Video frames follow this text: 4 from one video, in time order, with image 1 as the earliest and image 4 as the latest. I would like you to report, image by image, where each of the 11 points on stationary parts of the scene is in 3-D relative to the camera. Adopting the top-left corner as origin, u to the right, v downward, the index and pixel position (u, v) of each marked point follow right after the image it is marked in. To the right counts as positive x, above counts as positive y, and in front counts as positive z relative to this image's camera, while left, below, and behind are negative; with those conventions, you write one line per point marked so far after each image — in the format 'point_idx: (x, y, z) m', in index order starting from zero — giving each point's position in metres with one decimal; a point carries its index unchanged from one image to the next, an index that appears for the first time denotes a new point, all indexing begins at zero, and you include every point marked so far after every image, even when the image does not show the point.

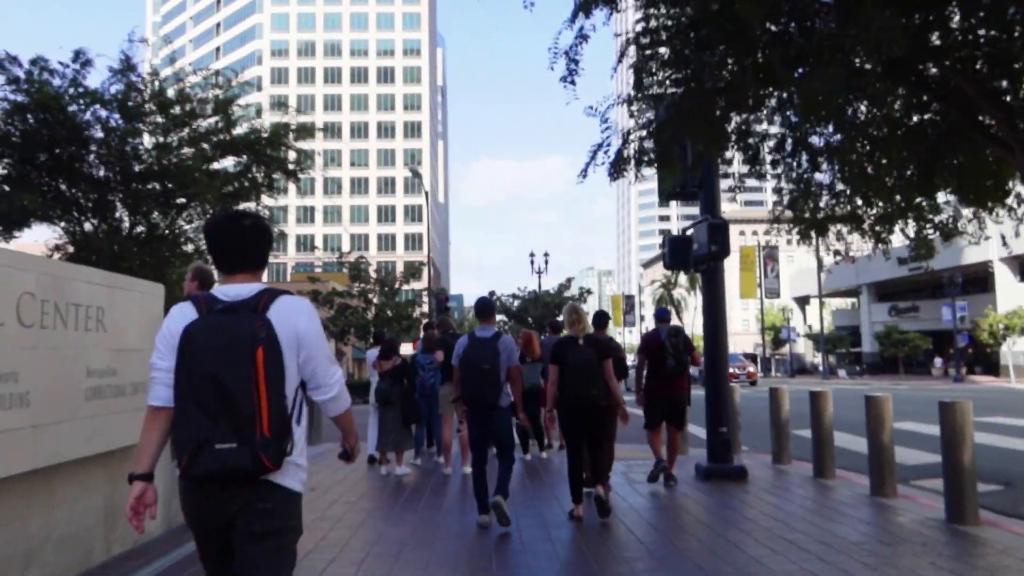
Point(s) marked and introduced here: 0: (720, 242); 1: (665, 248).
0: (+2.2, +0.5, +9.3) m
1: (+1.7, +0.4, +10.0) m
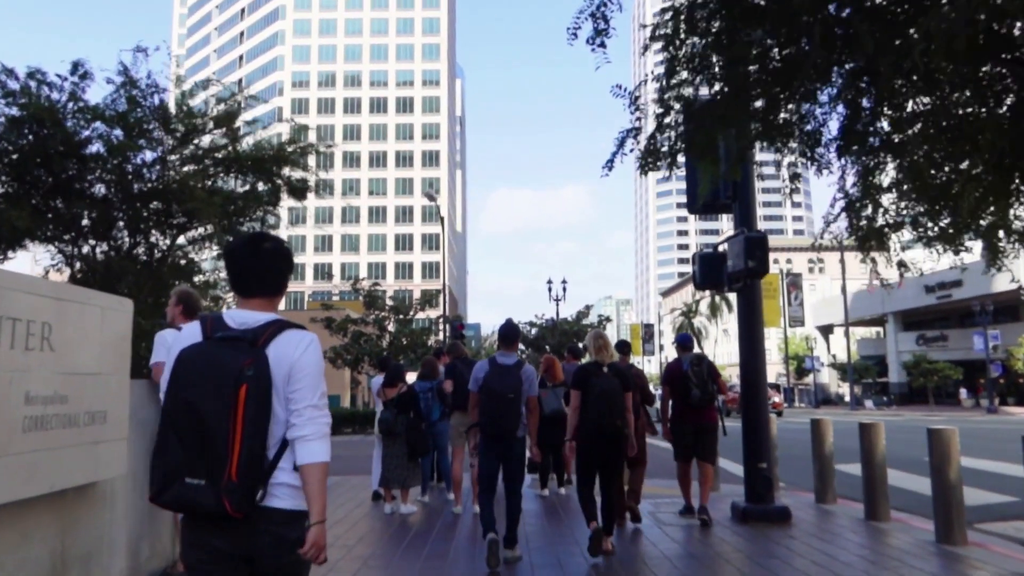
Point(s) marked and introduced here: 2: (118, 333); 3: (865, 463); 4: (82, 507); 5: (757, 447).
0: (+2.3, +0.3, +8.4) m
1: (+1.9, +0.2, +9.1) m
2: (-2.5, -0.3, +5.7) m
3: (+3.4, -1.7, +8.6) m
4: (-2.6, -1.3, +5.5) m
5: (+2.4, -1.5, +8.6) m
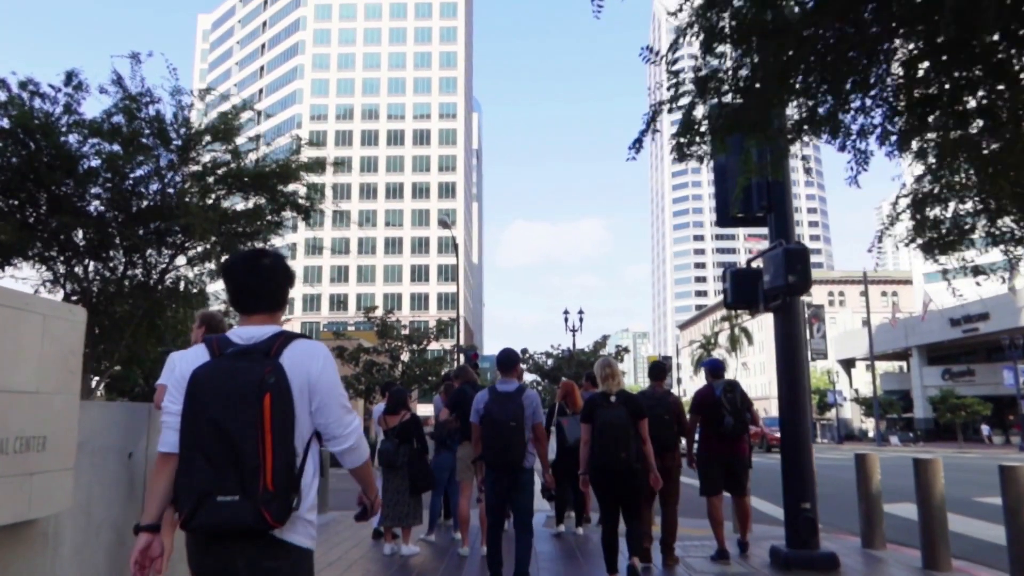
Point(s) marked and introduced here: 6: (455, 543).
0: (+2.4, +0.1, +7.5) m
1: (+2.0, 0.0, +8.3) m
2: (-2.5, -0.3, +4.9) m
3: (+3.5, -1.9, +7.6) m
4: (-2.6, -1.4, +4.6) m
5: (+2.5, -1.7, +7.7) m
6: (-0.6, -2.8, +9.8) m
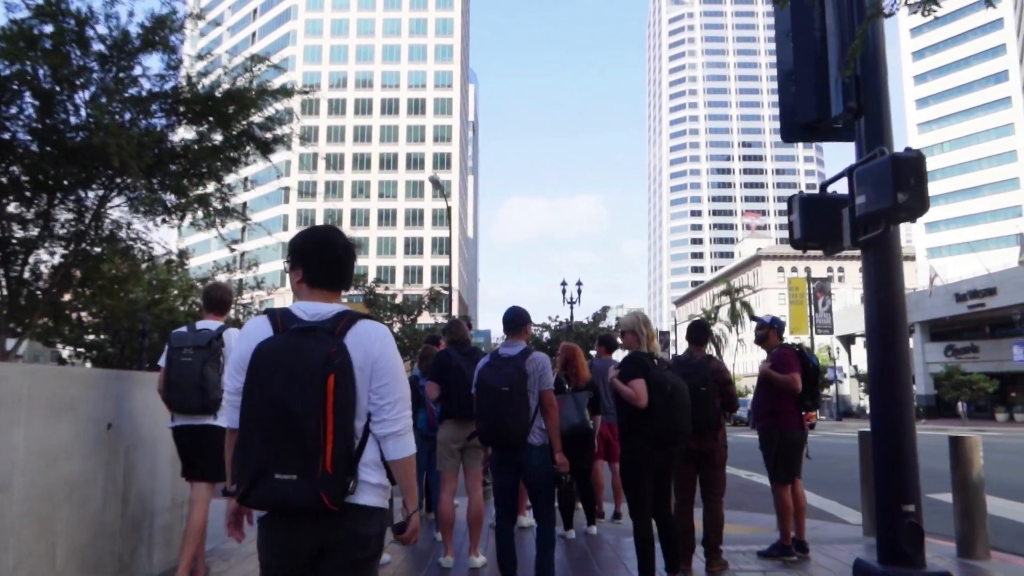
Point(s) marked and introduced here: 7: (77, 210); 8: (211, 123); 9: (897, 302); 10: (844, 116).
0: (+2.4, +0.6, +5.5) m
1: (+2.0, +0.5, +6.2) m
2: (-2.4, +0.1, +2.9) m
3: (+3.5, -1.4, +5.7) m
4: (-2.6, -0.9, +2.6) m
5: (+2.5, -1.2, +5.7) m
6: (-0.7, -2.3, +7.8) m
7: (-5.9, +1.0, +12.1) m
8: (-4.1, +2.2, +12.1) m
9: (+2.5, -0.1, +5.8) m
10: (+2.3, +1.2, +6.1) m
